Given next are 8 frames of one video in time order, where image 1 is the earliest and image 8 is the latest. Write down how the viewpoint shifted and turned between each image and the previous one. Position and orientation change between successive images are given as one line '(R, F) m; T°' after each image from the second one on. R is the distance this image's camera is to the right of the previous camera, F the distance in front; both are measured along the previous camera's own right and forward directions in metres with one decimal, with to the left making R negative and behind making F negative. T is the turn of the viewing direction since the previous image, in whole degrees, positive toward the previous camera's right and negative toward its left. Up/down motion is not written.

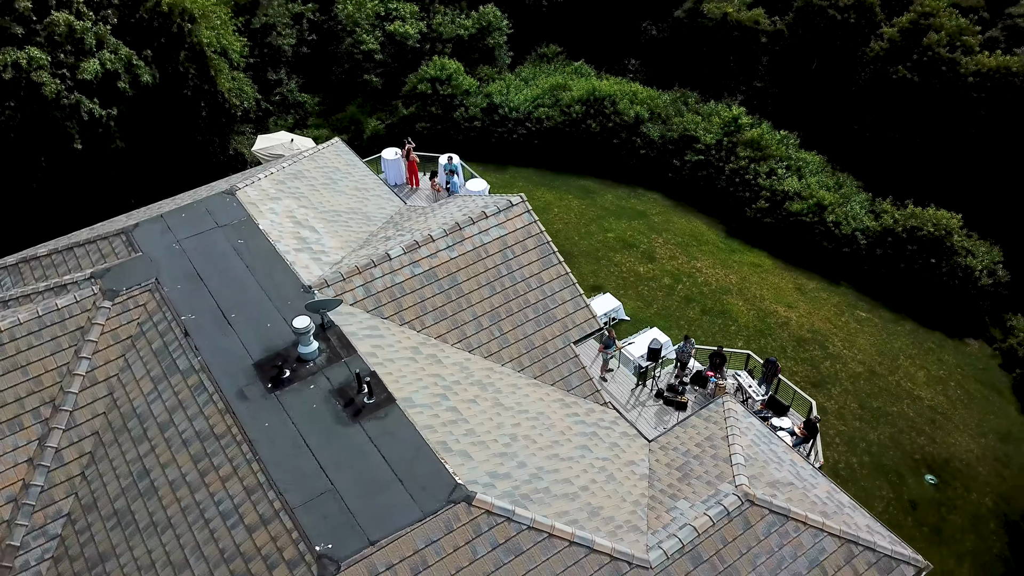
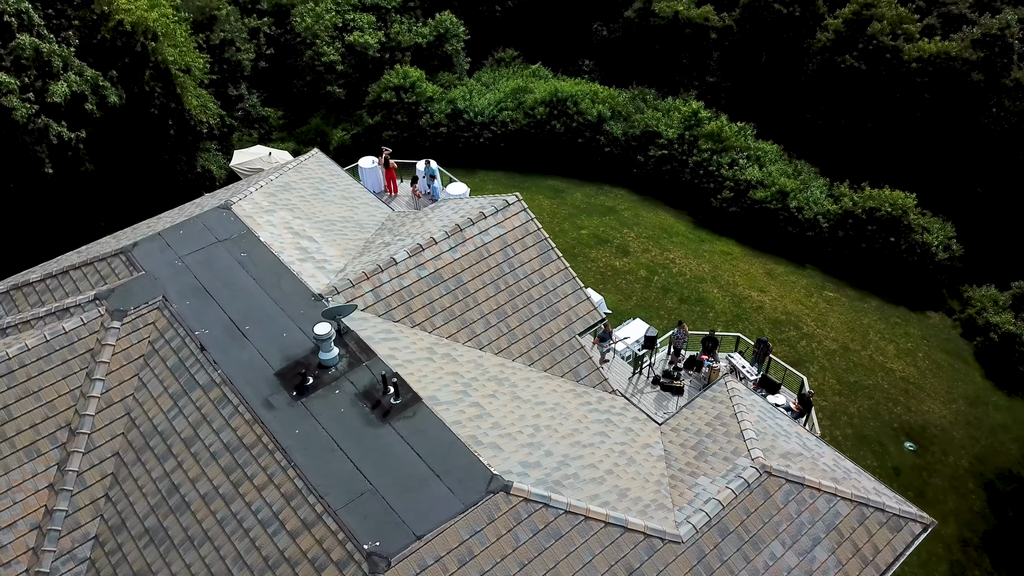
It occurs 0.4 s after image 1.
(-1.4, -0.4) m; +4°
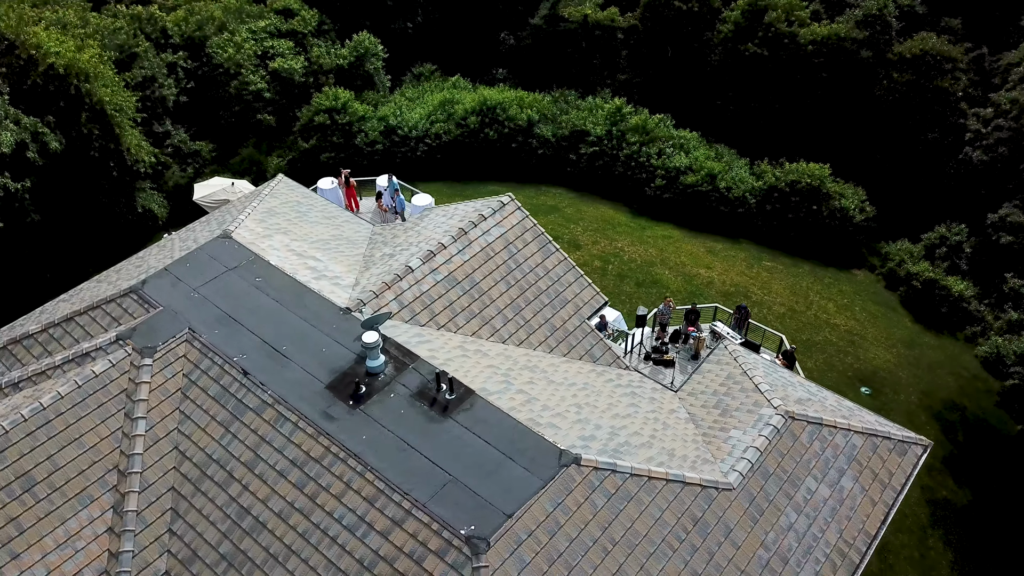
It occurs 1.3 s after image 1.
(-3.1, -0.8) m; +7°
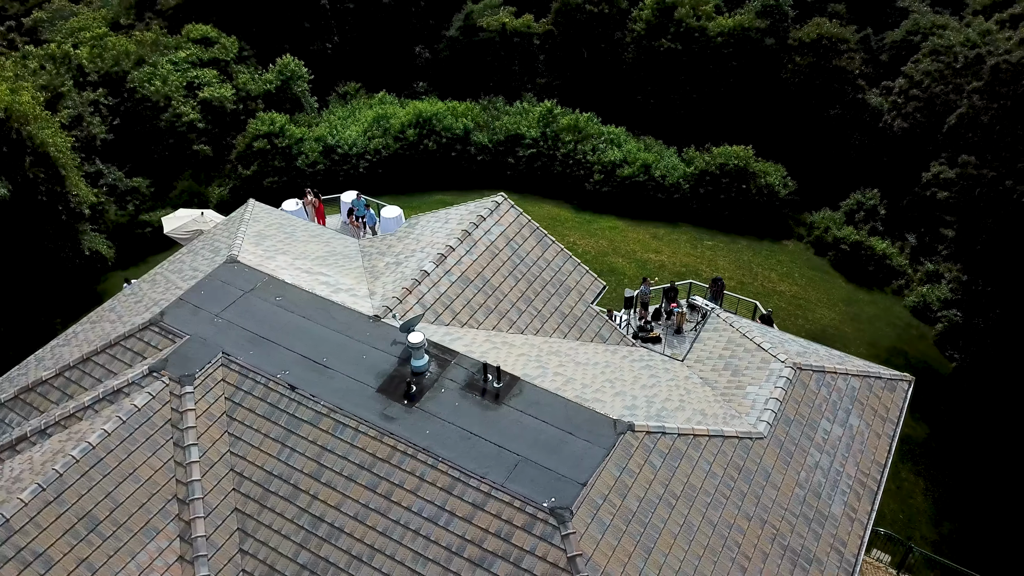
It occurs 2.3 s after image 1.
(-3.1, -0.8) m; +7°
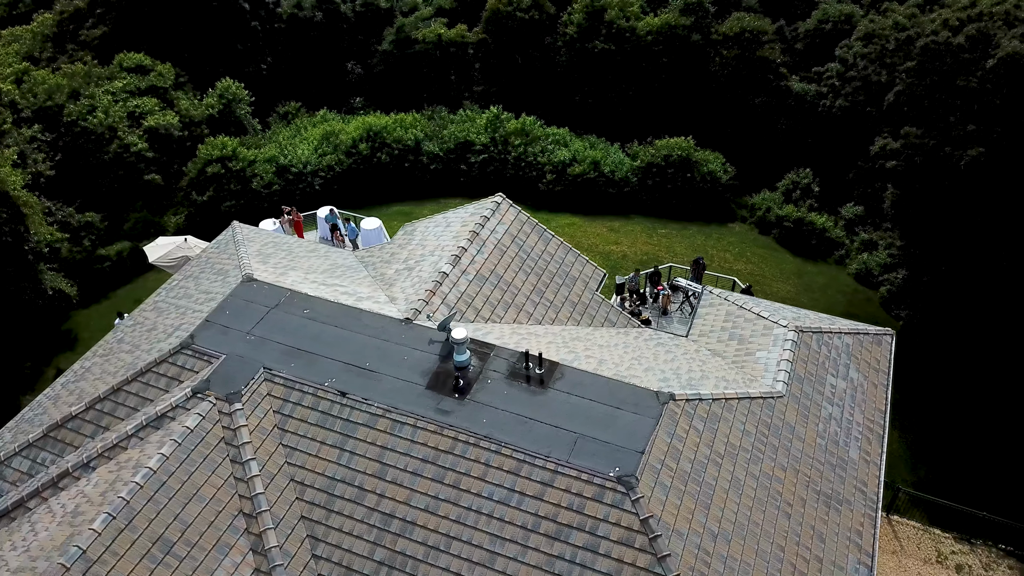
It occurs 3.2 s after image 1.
(-2.9, -0.8) m; +6°
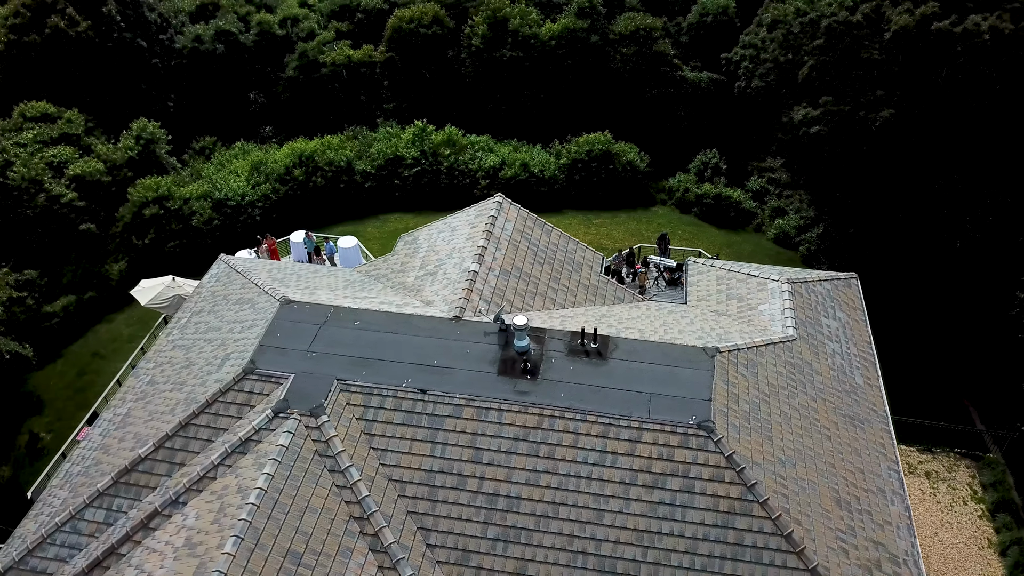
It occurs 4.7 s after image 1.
(-4.7, -1.1) m; +9°
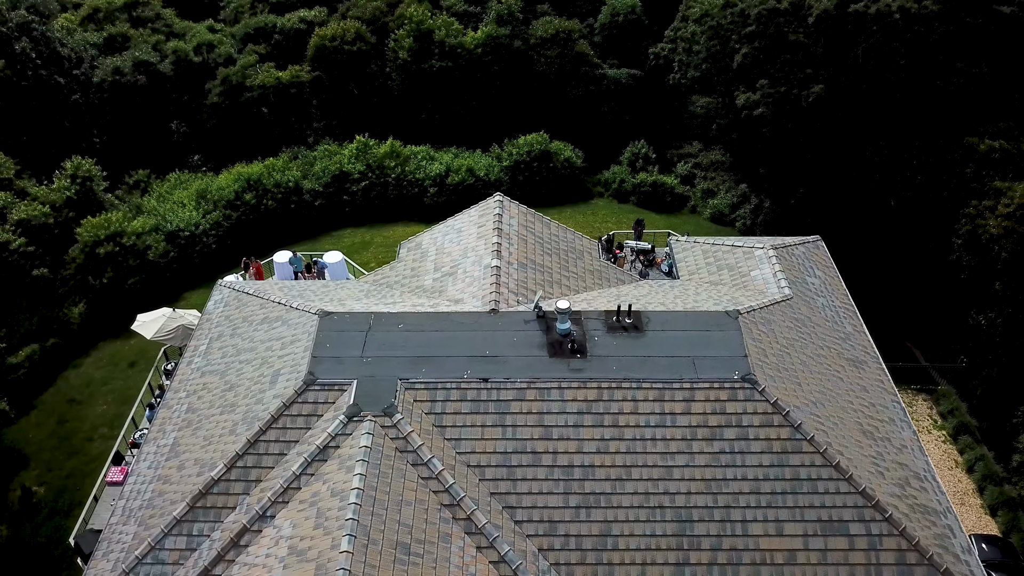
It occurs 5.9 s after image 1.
(-4.0, -1.0) m; +8°
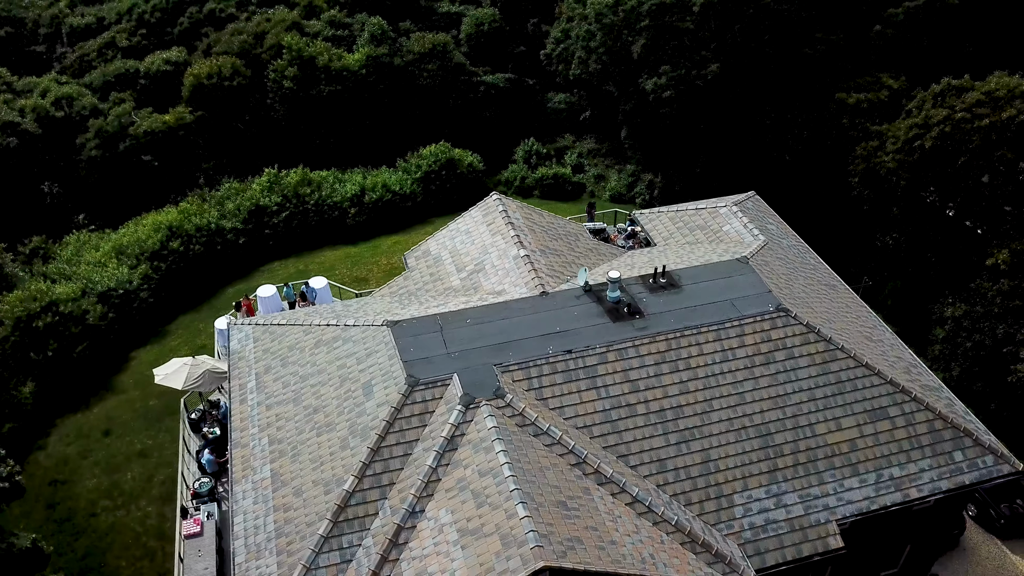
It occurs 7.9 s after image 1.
(-7.1, -1.3) m; +13°
